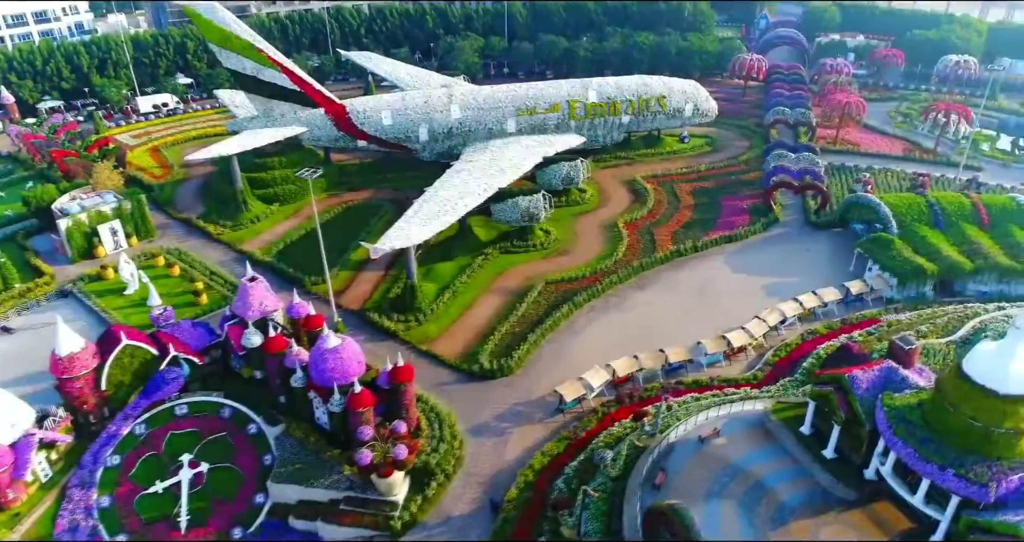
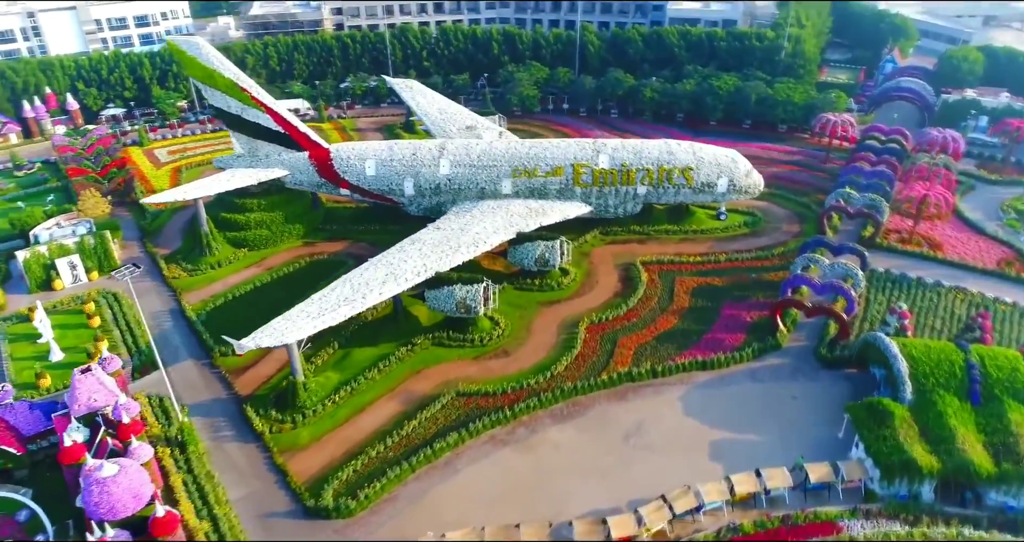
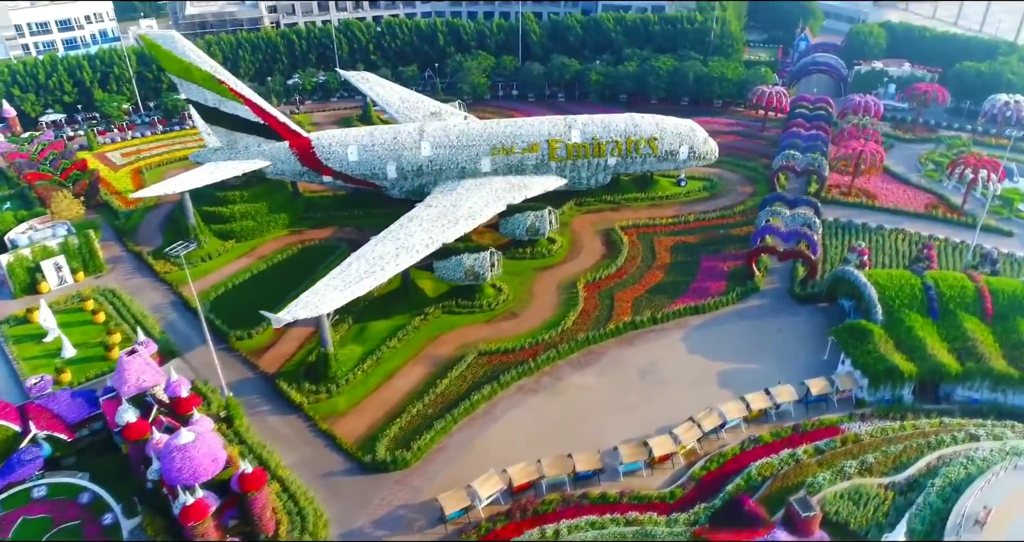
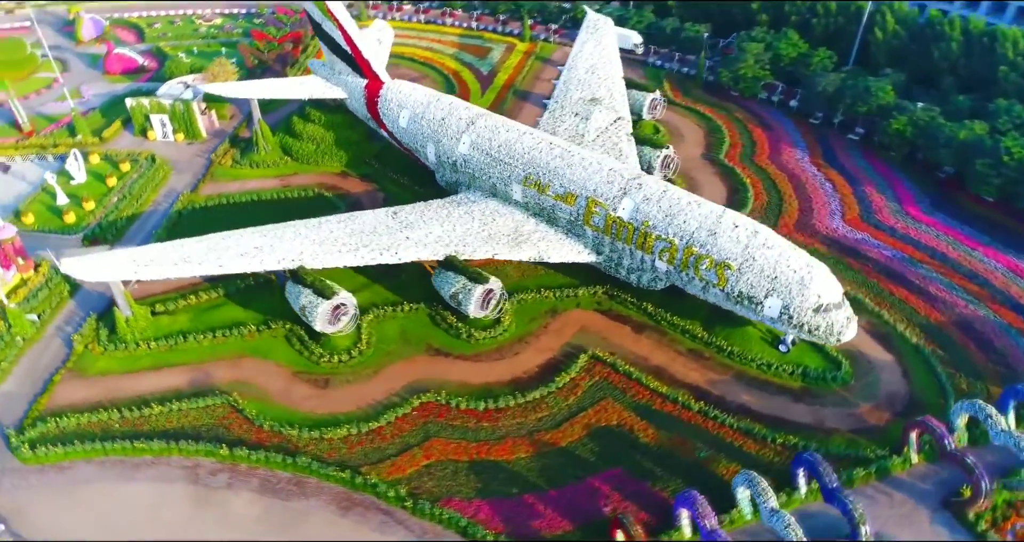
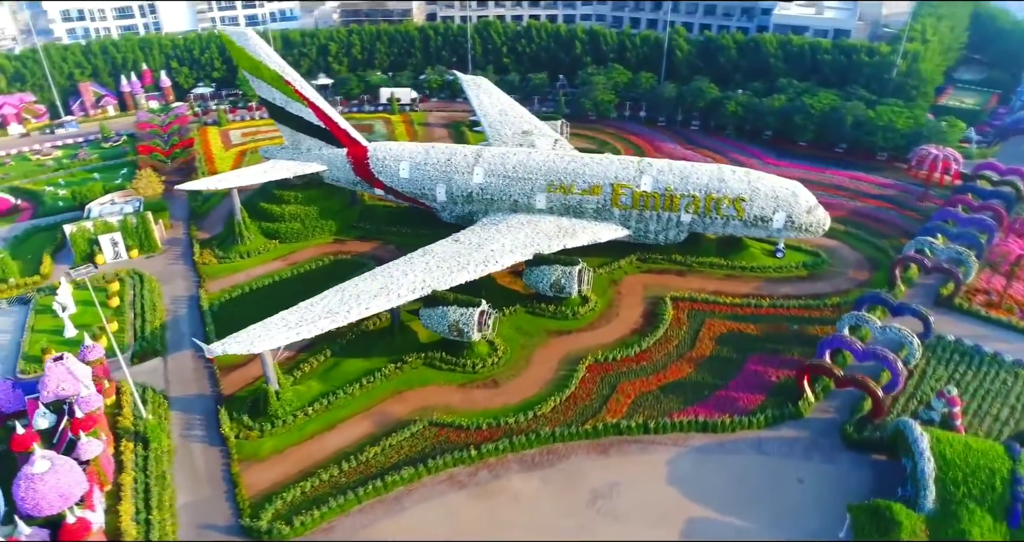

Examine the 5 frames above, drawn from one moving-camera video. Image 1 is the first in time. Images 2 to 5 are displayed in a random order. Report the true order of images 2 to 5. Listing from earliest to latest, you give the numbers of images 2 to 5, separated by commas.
3, 2, 5, 4
